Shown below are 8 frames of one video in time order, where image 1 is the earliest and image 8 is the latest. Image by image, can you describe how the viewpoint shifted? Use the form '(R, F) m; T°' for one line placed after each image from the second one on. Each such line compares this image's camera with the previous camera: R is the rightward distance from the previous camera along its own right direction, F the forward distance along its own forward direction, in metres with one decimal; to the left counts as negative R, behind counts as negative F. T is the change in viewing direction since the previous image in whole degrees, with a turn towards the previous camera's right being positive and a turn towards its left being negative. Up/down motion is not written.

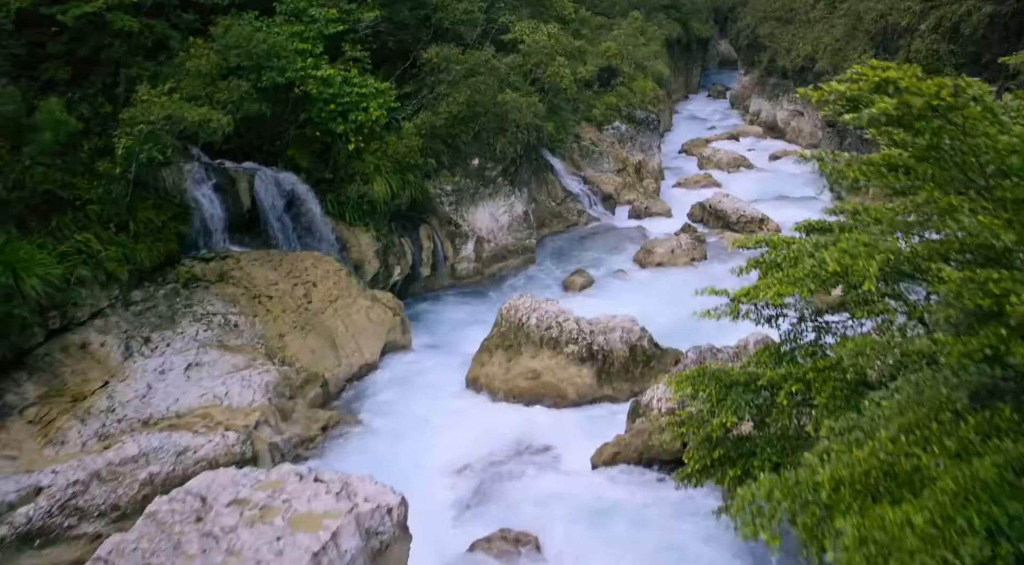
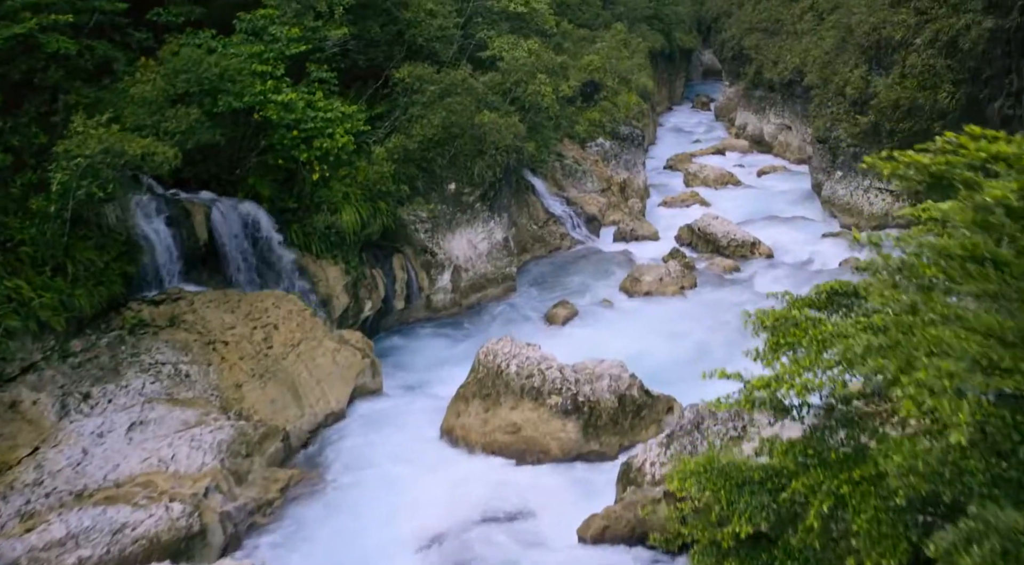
(+0.1, +1.0) m; +1°
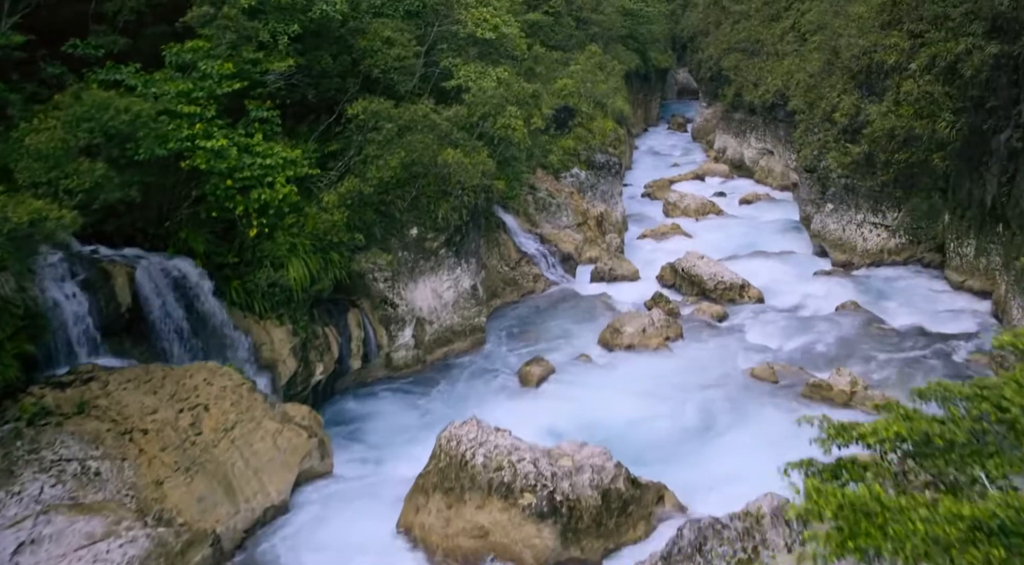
(+0.2, +1.5) m; +2°
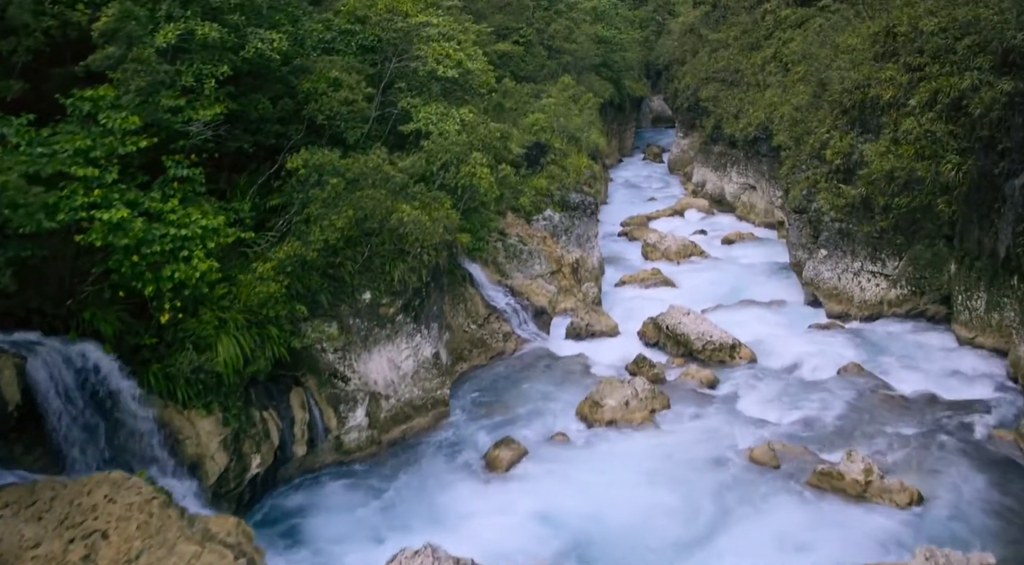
(+0.2, +1.7) m; +2°
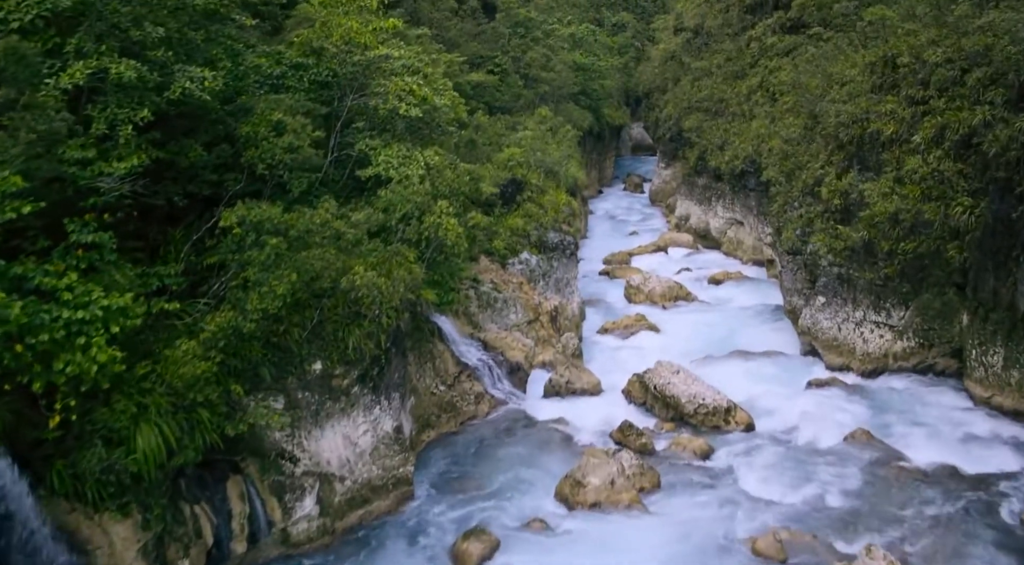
(+0.2, +1.5) m; +1°
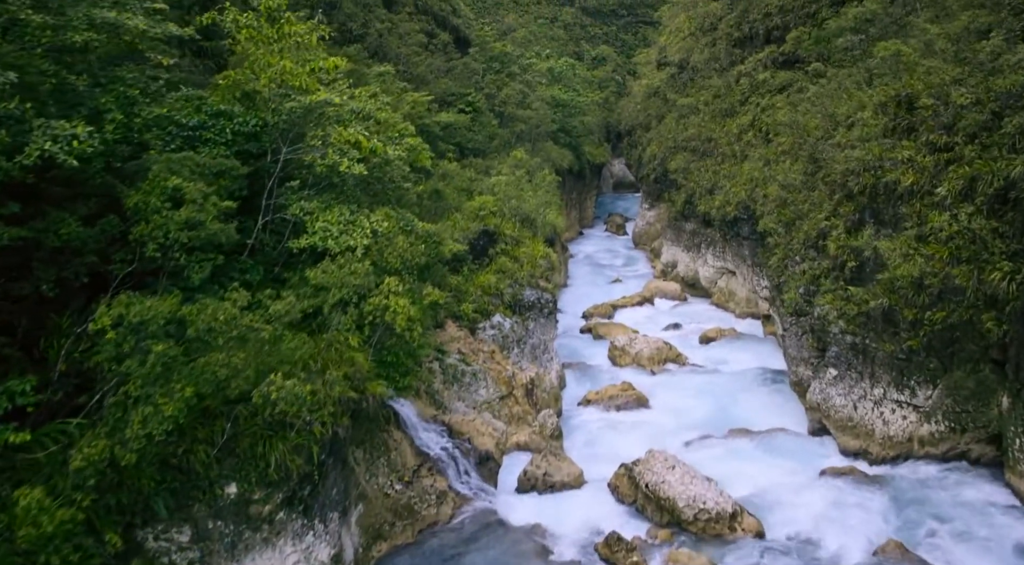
(+0.3, +2.1) m; +1°
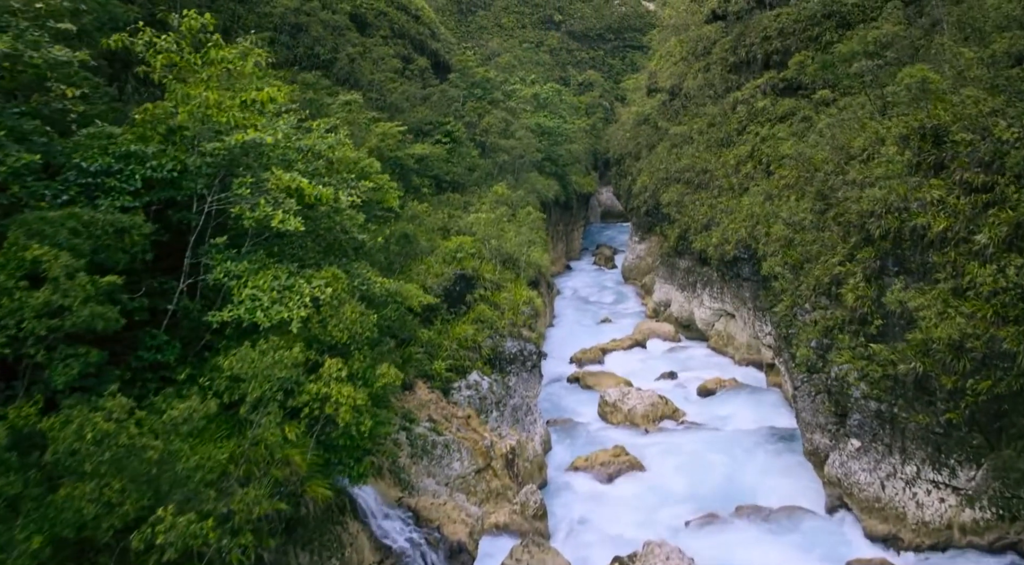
(+0.2, +1.9) m; +1°
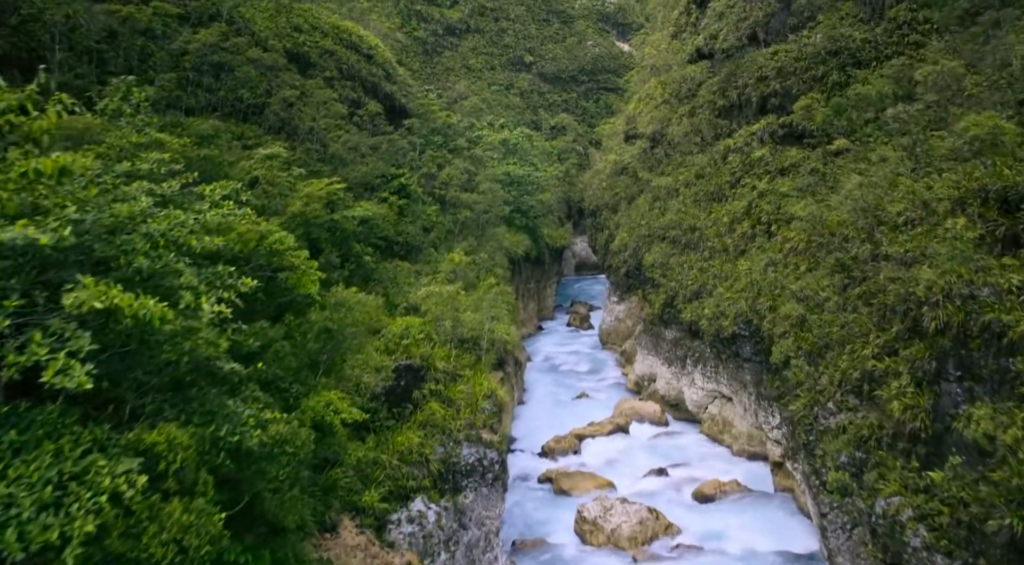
(+0.4, +3.2) m; +2°
